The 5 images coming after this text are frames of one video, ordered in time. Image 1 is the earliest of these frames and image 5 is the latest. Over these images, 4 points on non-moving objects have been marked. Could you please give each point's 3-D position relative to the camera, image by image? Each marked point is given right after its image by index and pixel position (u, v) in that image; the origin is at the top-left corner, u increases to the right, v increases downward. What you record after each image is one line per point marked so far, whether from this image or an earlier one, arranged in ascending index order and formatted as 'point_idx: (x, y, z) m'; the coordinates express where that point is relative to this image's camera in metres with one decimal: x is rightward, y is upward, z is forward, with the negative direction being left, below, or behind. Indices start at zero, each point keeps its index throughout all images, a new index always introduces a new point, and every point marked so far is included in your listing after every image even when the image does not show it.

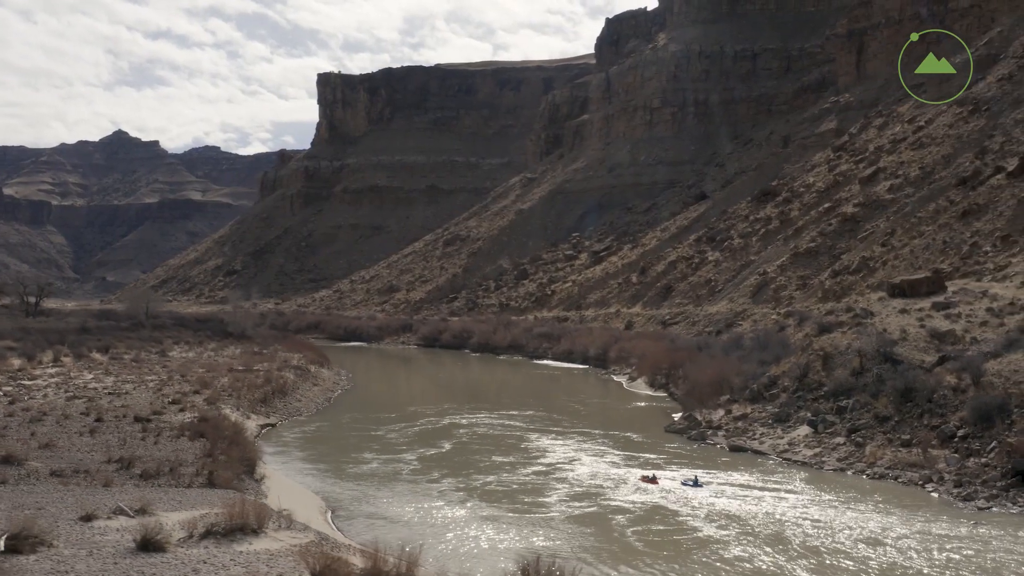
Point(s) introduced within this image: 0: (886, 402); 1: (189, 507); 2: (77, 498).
0: (+4.4, -1.4, +18.9) m
1: (-2.6, -1.7, +12.7) m
2: (-3.5, -1.7, +13.0) m
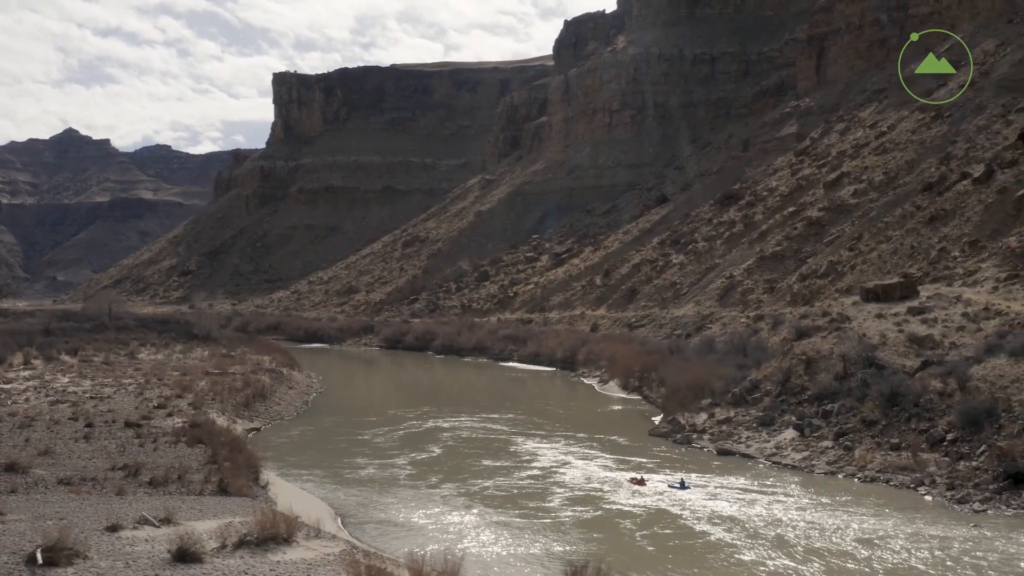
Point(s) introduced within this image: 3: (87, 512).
0: (+4.3, -1.4, +19.2) m
1: (-2.4, -1.8, +12.6) m
2: (-3.4, -1.8, +12.9) m
3: (-3.4, -1.8, +12.6) m
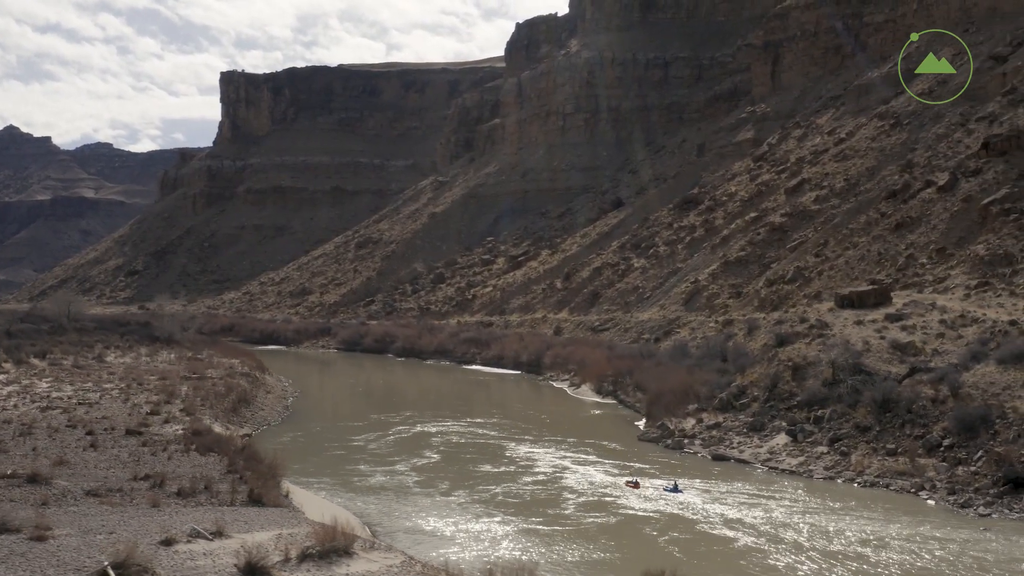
0: (+4.3, -1.5, +19.6) m
1: (-2.0, -1.9, +12.6) m
2: (-3.0, -1.9, +12.8) m
3: (-3.0, -1.9, +12.5) m
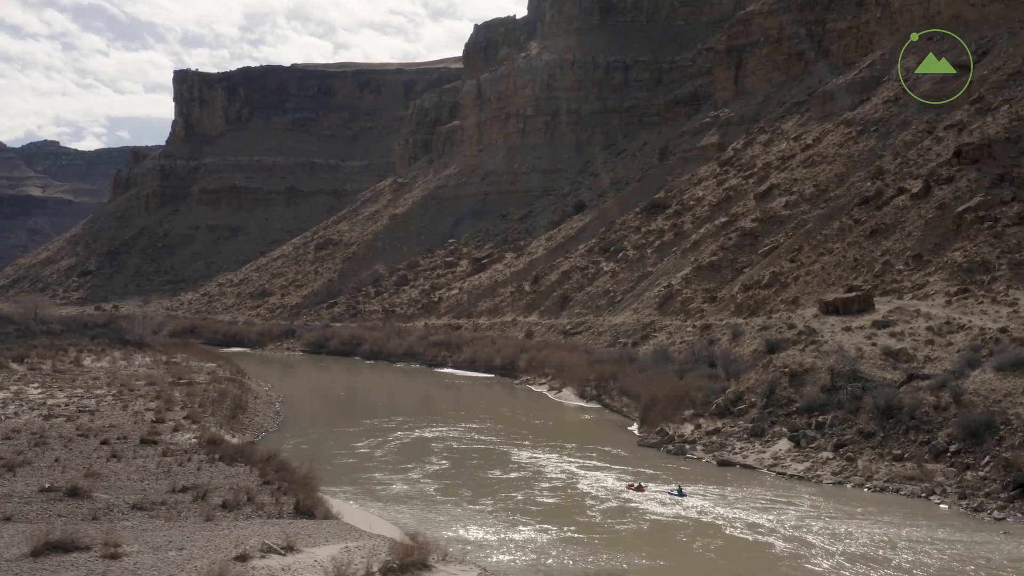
0: (+4.4, -1.6, +19.9) m
1: (-1.5, -2.0, +12.6) m
2: (-2.5, -2.0, +12.7) m
3: (-2.4, -2.0, +12.5) m
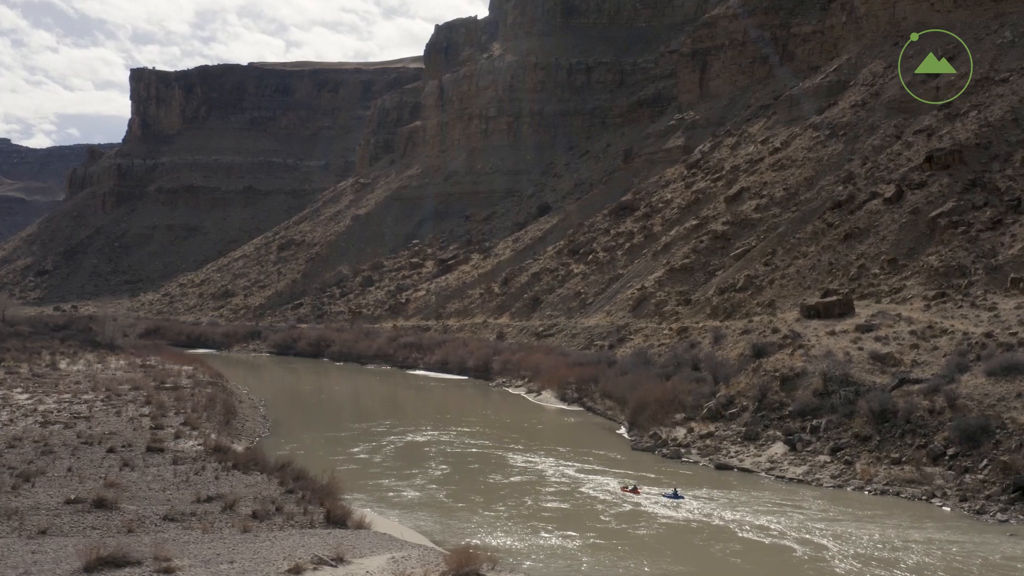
0: (+4.4, -1.7, +20.2) m
1: (-1.1, -2.1, +12.6) m
2: (-2.1, -2.1, +12.7) m
3: (-2.1, -2.1, +12.4) m
